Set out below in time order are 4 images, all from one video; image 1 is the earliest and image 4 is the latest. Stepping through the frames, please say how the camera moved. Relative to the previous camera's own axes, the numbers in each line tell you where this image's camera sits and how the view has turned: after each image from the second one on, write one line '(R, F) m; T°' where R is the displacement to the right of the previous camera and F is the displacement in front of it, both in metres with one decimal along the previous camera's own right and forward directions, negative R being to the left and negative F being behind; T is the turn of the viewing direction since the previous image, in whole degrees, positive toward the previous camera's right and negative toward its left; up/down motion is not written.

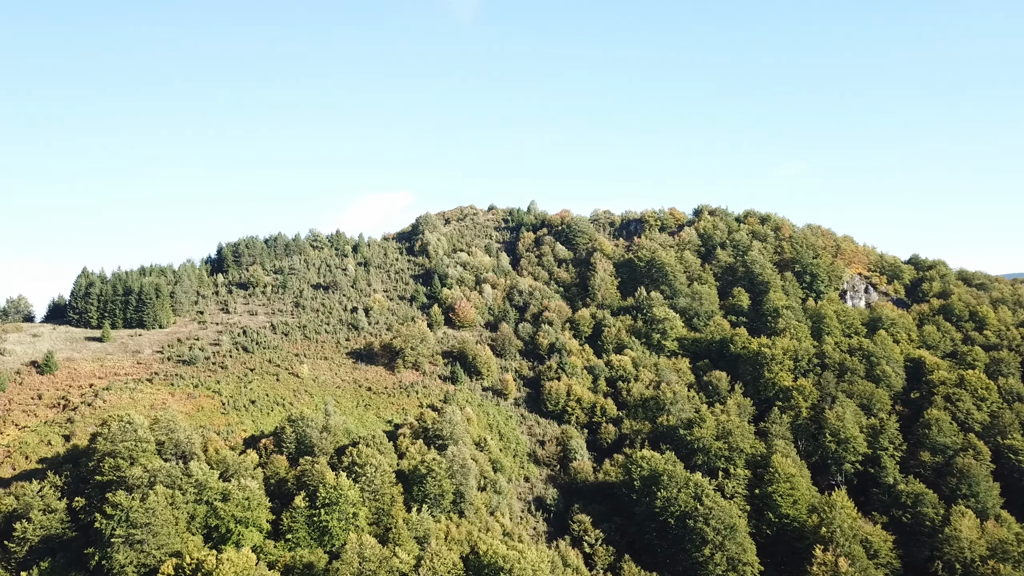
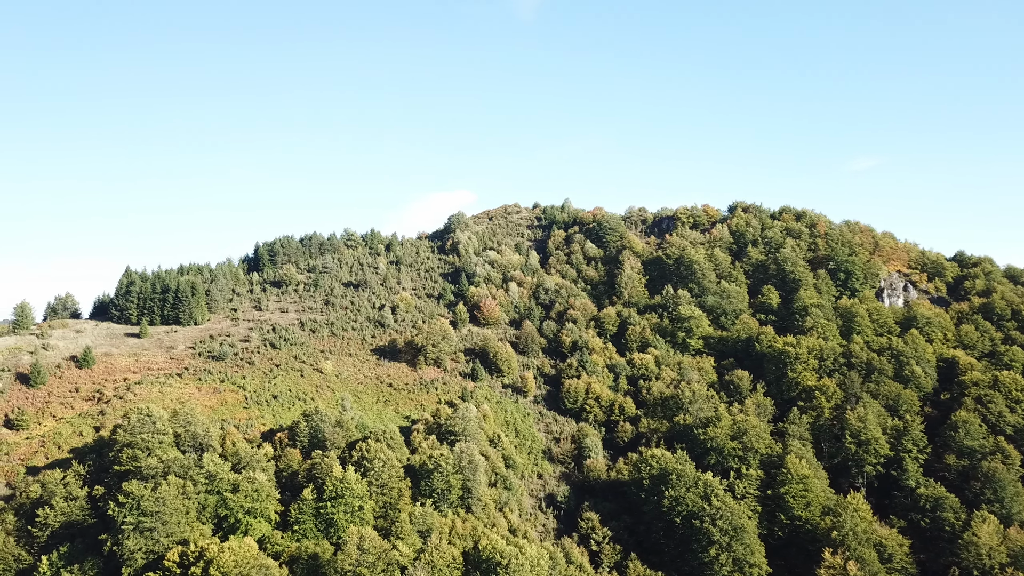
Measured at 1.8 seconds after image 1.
(+4.0, +0.1) m; -4°
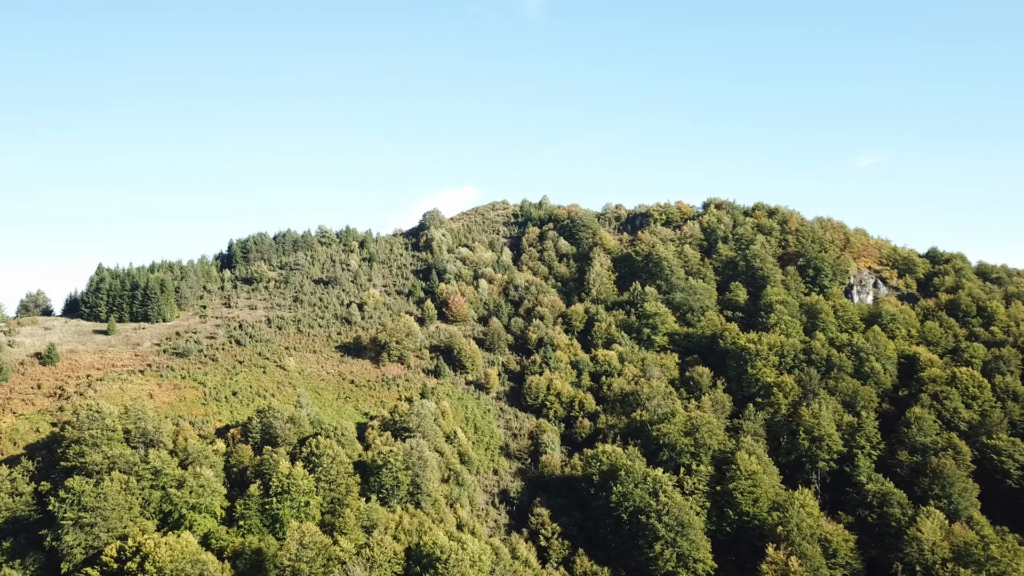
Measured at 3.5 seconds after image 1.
(+5.8, -0.1) m; 0°
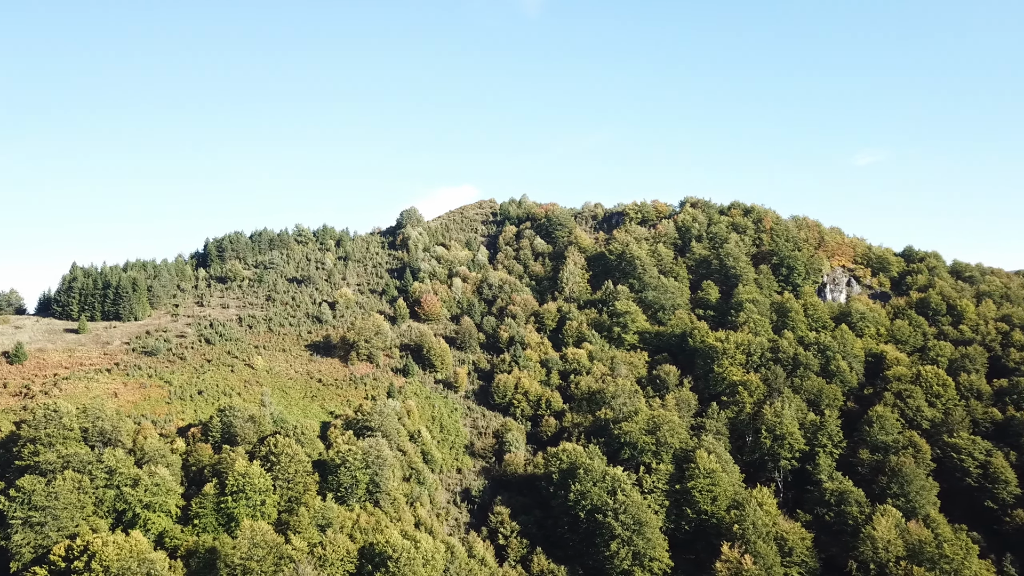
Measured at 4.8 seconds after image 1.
(+4.3, 0.0) m; 0°
